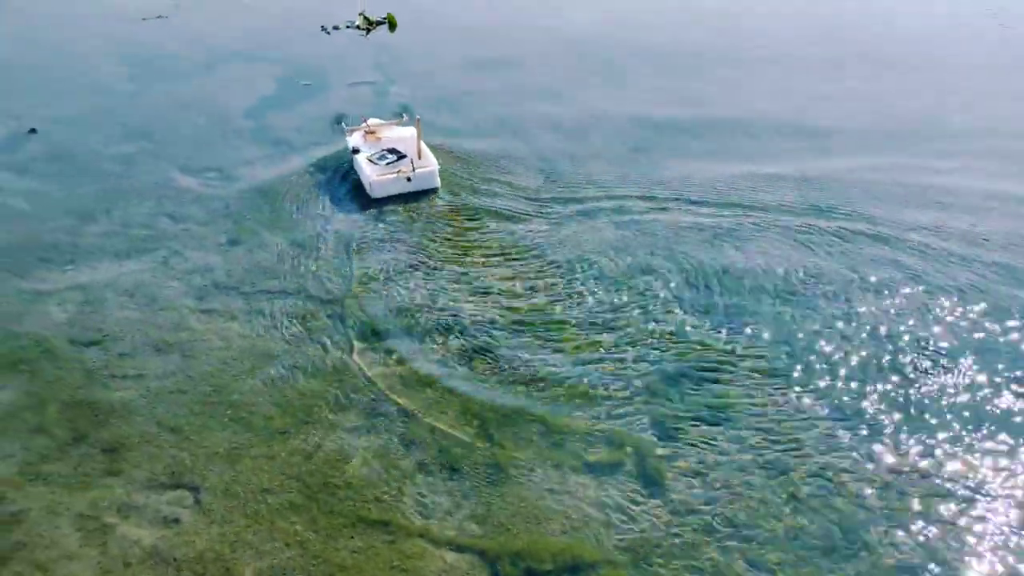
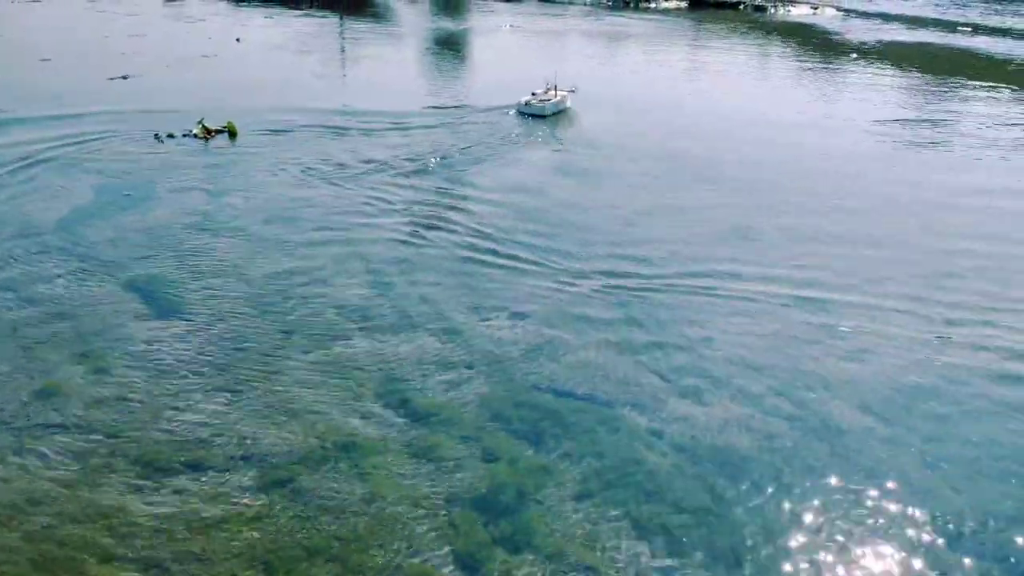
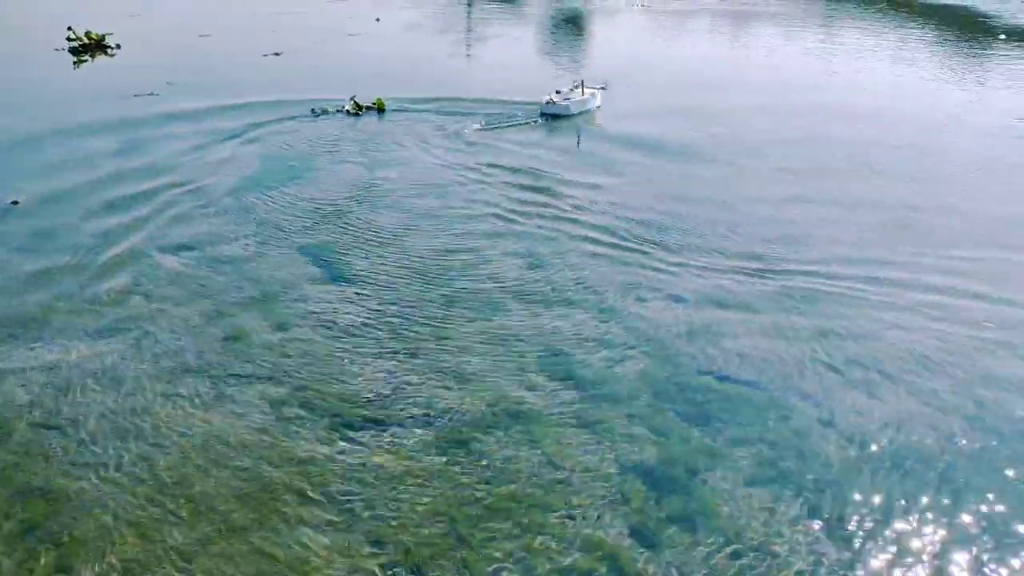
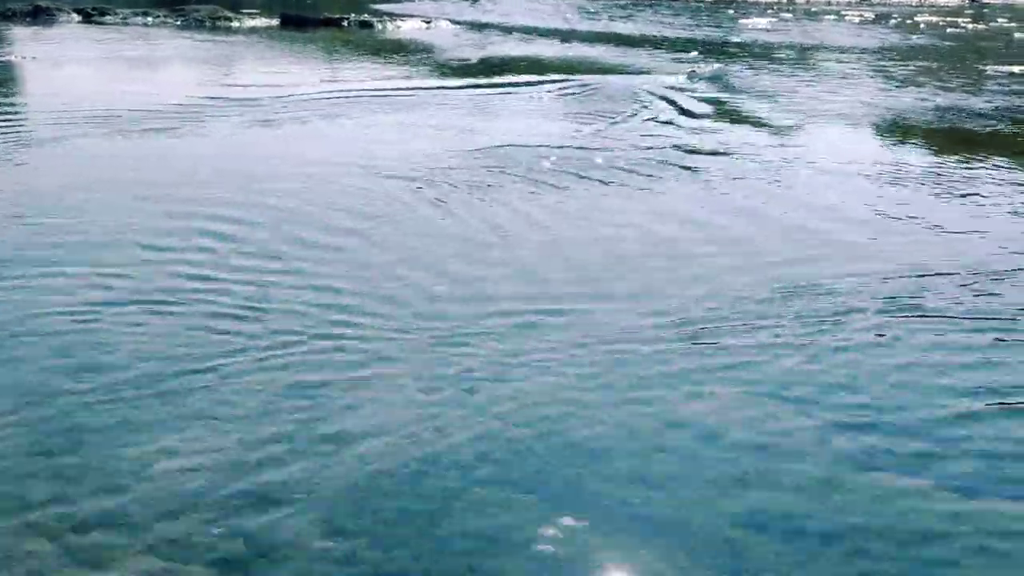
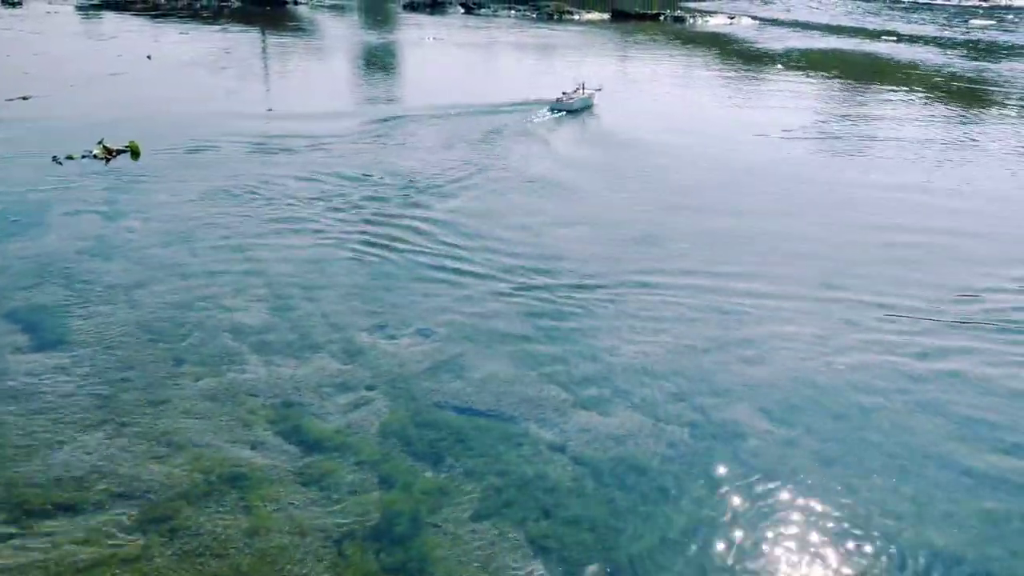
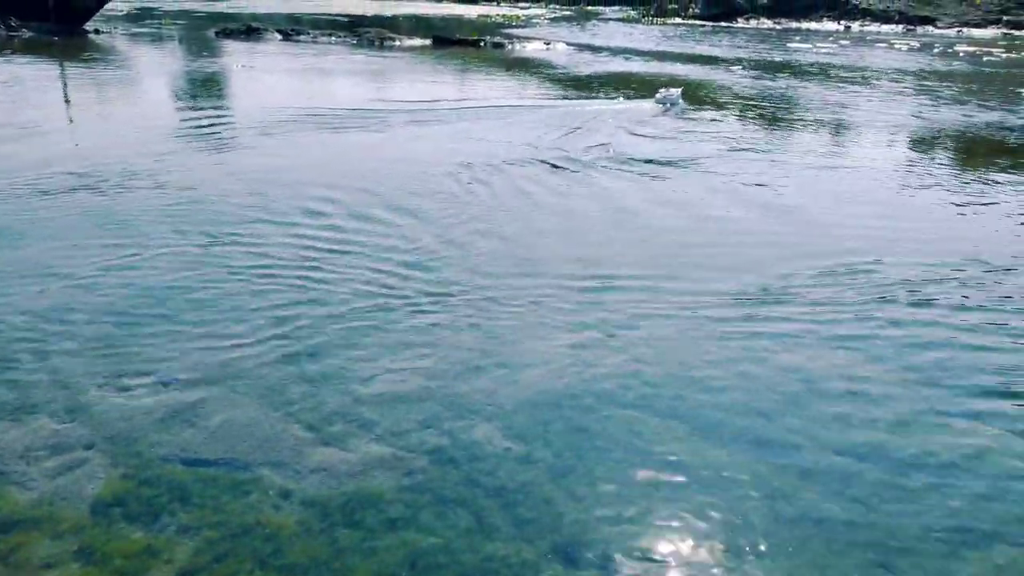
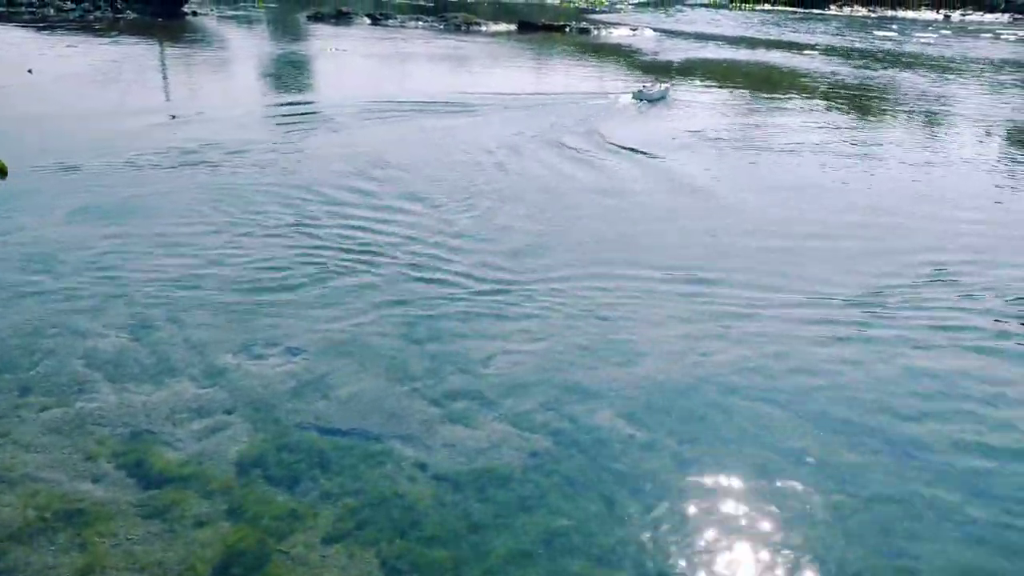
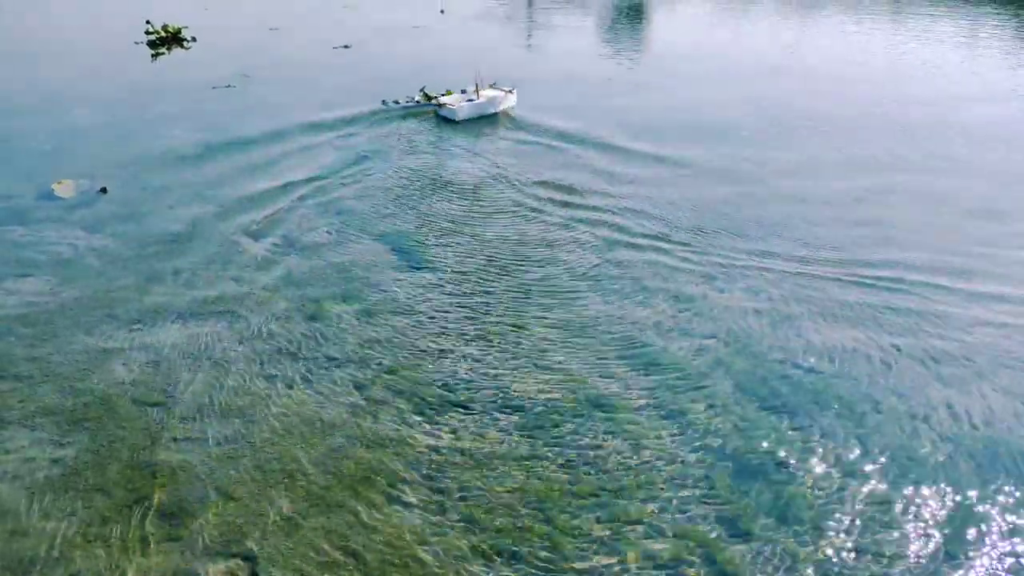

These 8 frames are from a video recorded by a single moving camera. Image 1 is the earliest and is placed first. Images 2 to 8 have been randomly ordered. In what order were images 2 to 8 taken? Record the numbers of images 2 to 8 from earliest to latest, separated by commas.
8, 3, 2, 5, 7, 6, 4
